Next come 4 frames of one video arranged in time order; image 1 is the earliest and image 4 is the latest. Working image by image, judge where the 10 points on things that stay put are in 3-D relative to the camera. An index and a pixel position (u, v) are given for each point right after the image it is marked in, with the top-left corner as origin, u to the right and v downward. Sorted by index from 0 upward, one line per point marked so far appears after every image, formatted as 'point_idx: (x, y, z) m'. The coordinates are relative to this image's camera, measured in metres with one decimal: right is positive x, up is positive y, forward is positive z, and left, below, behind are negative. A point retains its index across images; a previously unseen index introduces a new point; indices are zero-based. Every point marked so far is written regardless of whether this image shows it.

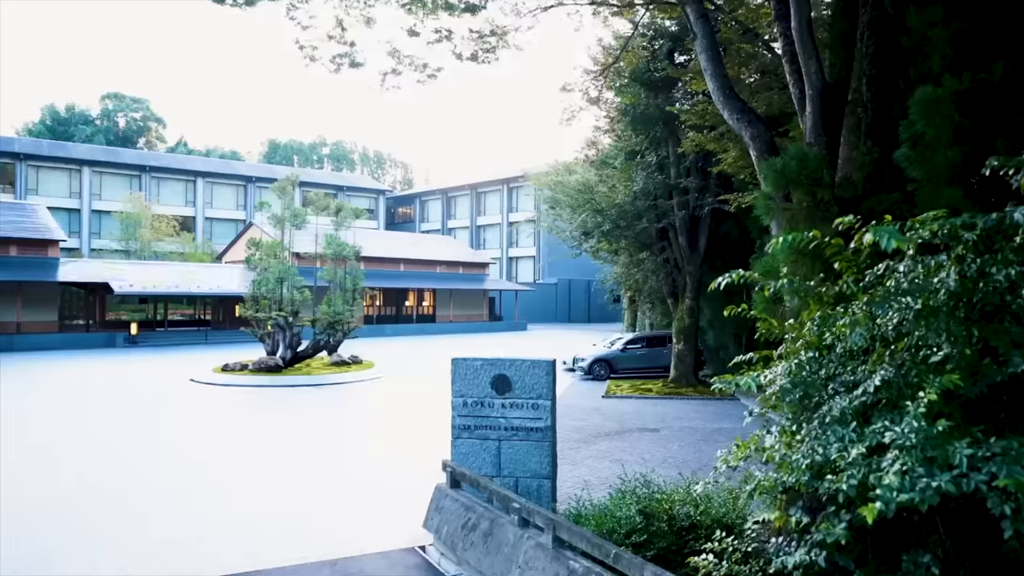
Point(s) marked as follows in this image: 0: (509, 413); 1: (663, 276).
0: (0.0, -1.2, +7.2) m
1: (+4.2, +0.4, +20.0) m
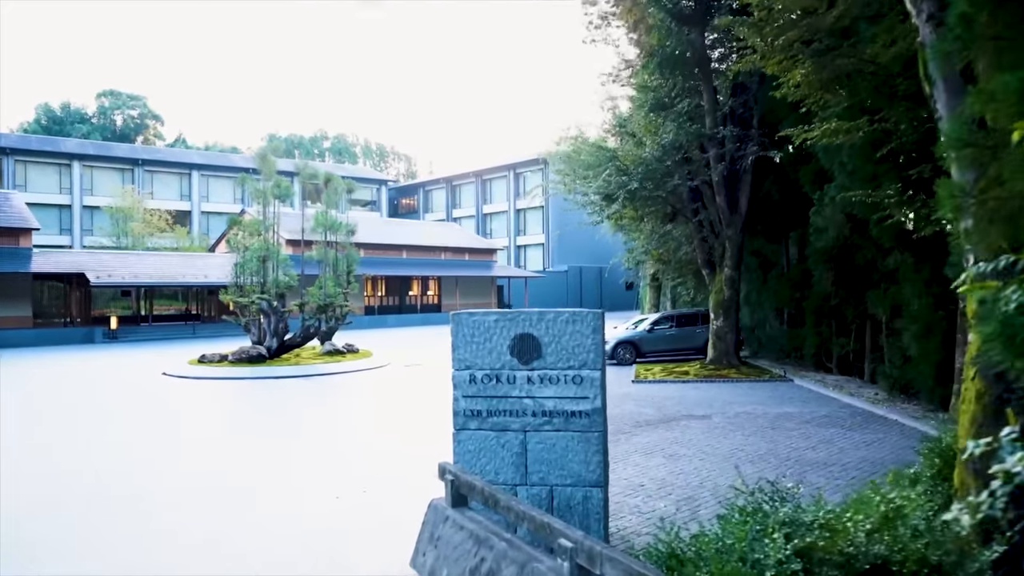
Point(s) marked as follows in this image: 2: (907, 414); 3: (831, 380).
0: (+0.2, -0.7, +4.9) m
1: (+4.5, +1.1, +17.6) m
2: (+5.7, -1.8, +10.6) m
3: (+6.4, -1.8, +14.6) m
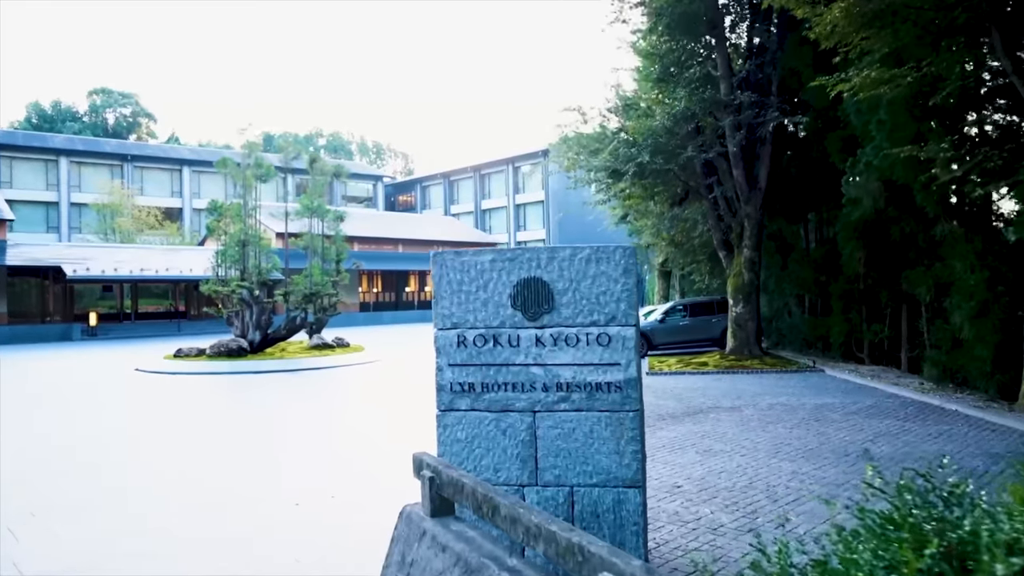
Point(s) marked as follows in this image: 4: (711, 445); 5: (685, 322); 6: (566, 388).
0: (+0.2, -0.3, +3.6) m
1: (+4.5, +1.4, +16.3) m
2: (+5.7, -1.4, +9.3) m
3: (+6.4, -1.5, +13.3) m
4: (+1.9, -1.5, +7.2) m
5: (+4.2, -0.8, +17.8) m
6: (+0.3, -0.5, +3.6) m
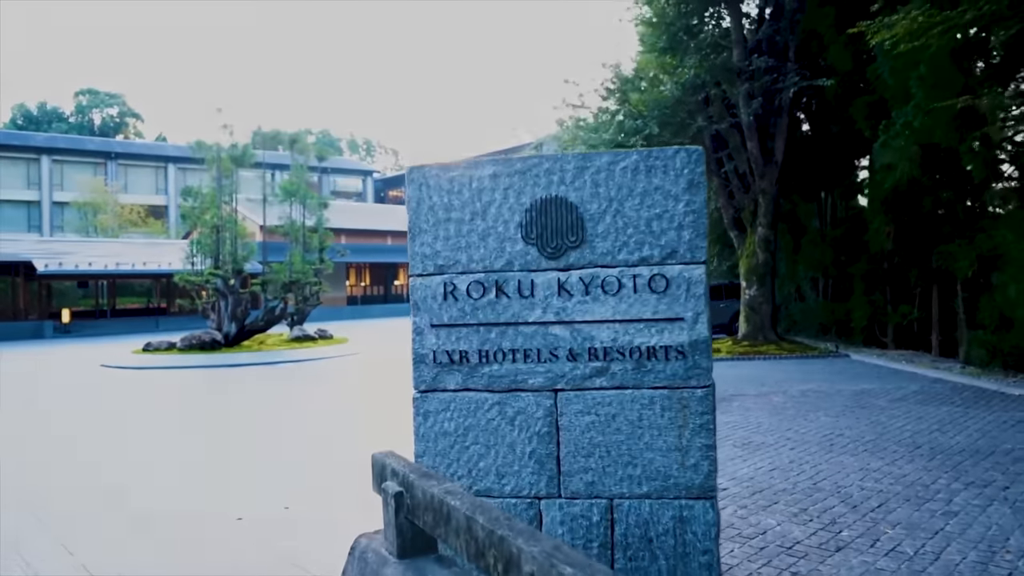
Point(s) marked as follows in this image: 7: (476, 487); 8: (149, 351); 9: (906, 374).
0: (+0.2, -0.1, +2.5) m
1: (+4.4, +1.8, +15.3) m
2: (+5.7, -1.1, +8.2) m
3: (+6.4, -1.1, +12.3) m
4: (+2.0, -1.2, +6.1) m
5: (+4.1, -0.5, +16.7) m
6: (+0.3, -0.2, +2.5) m
7: (-0.1, -0.7, +2.6) m
8: (-8.4, -1.6, +17.2) m
9: (+5.4, -1.2, +10.0) m
